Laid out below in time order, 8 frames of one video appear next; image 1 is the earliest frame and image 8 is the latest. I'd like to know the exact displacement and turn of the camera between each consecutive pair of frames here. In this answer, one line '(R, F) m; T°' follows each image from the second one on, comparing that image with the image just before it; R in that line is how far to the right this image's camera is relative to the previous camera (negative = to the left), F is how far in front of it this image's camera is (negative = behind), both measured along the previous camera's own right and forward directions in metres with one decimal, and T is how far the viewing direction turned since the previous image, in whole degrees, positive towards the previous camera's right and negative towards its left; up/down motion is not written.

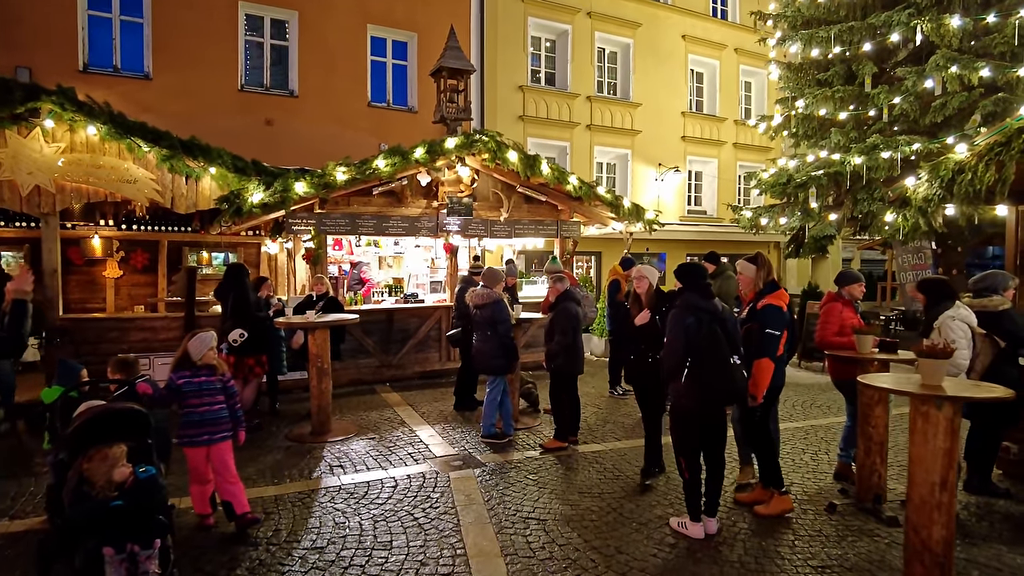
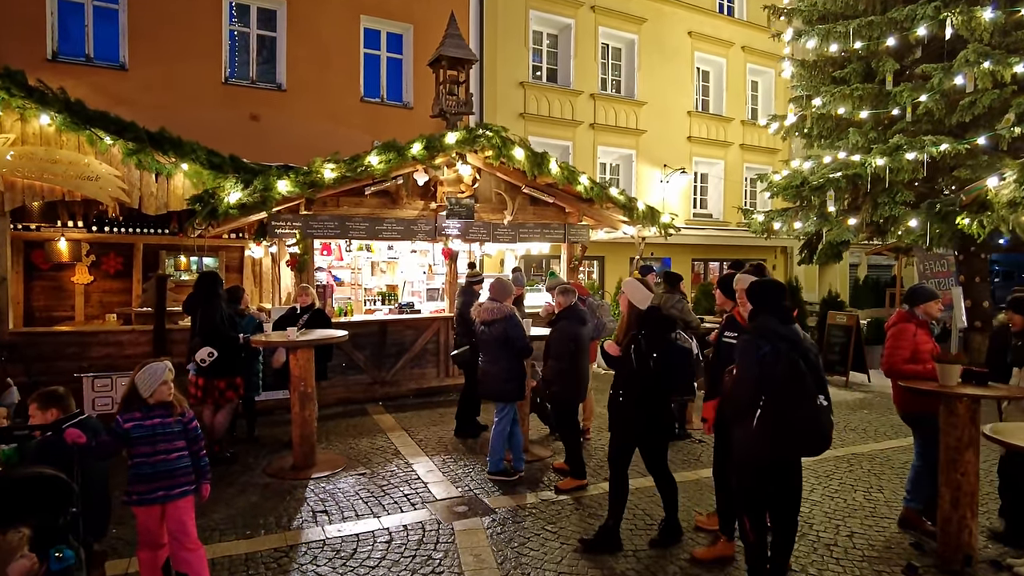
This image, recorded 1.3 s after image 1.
(-0.2, +0.9) m; +1°
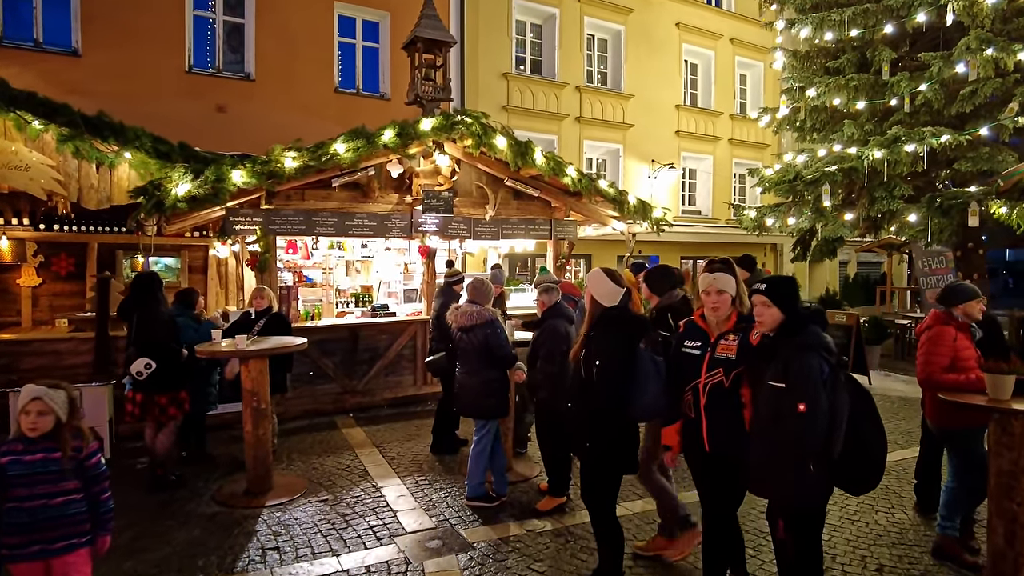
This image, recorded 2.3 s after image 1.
(0.0, +0.7) m; +1°
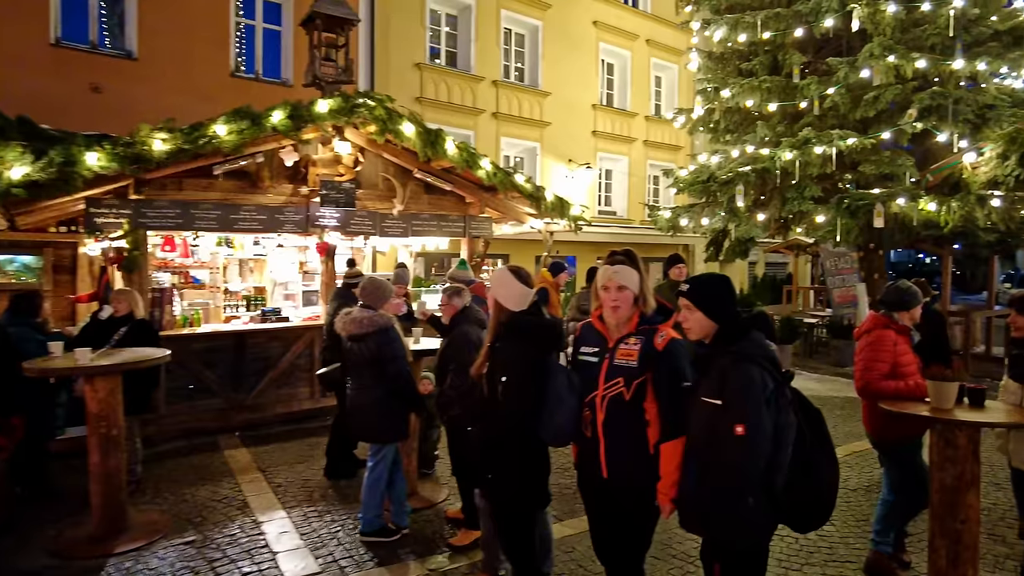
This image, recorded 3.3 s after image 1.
(+0.1, +0.6) m; +7°
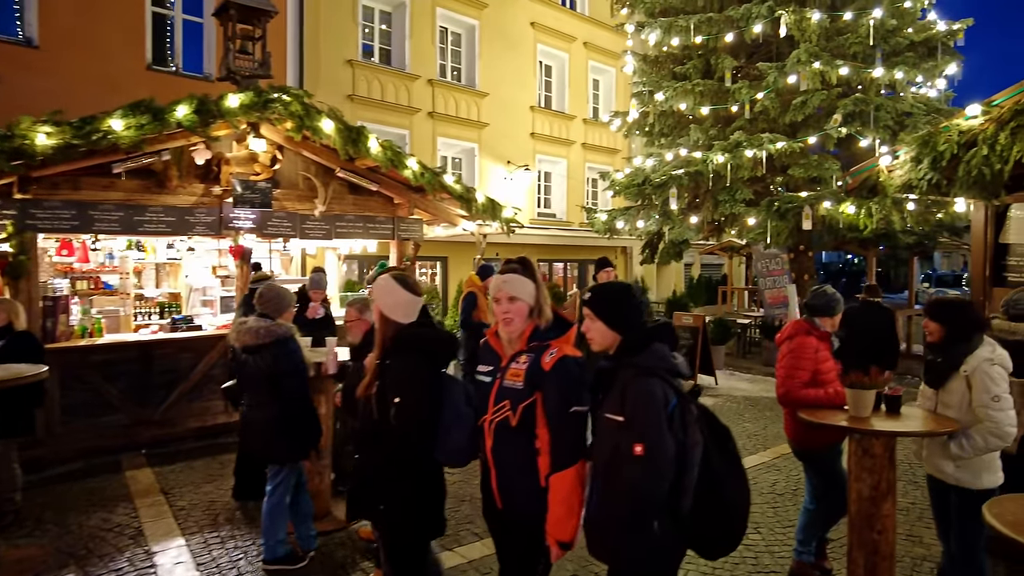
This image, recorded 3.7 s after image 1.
(+0.2, +0.2) m; +5°
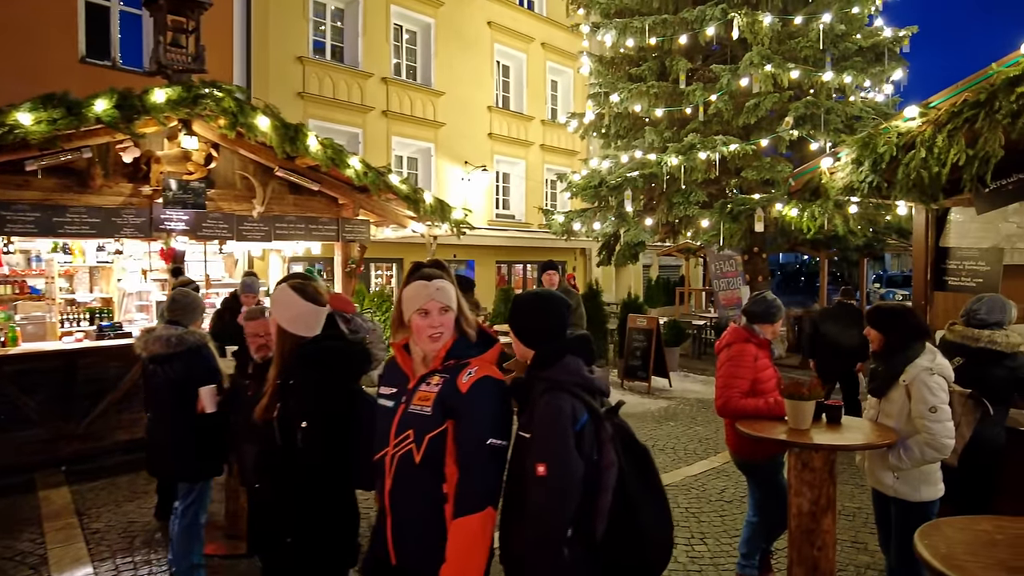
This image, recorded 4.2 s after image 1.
(+0.2, +0.2) m; +3°
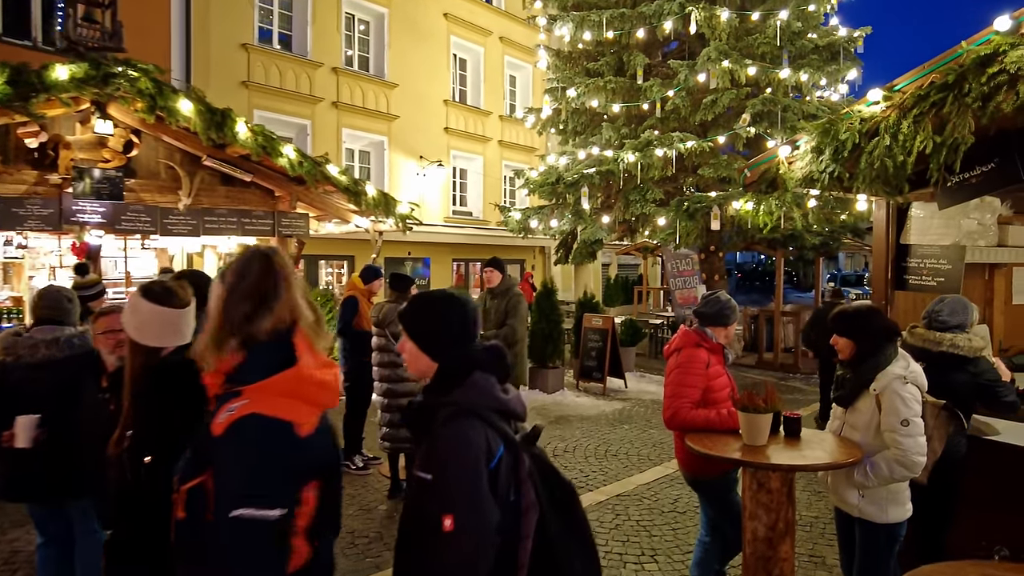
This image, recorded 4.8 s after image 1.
(+0.2, +0.4) m; +3°
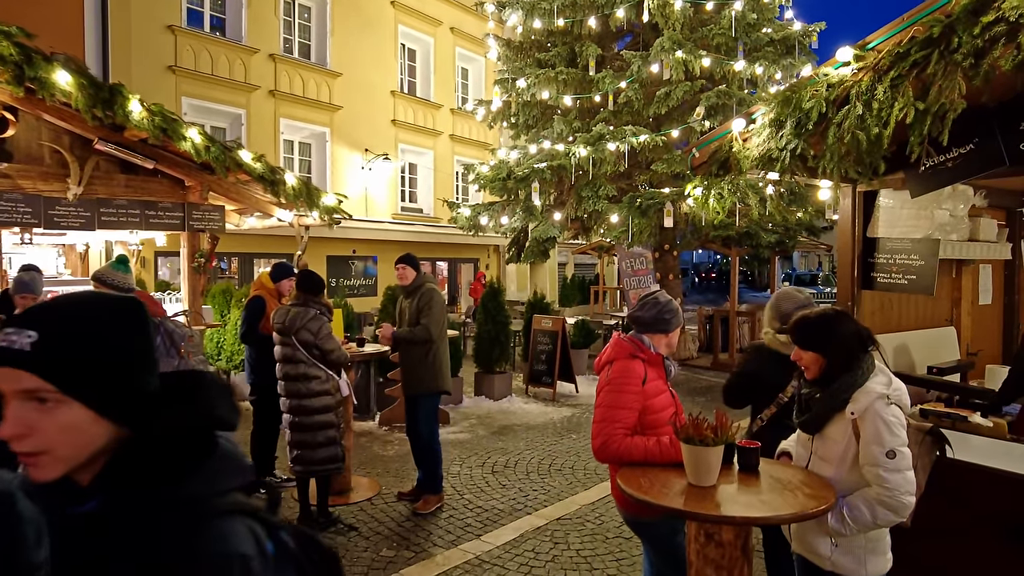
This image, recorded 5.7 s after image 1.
(+0.3, +0.6) m; +3°
